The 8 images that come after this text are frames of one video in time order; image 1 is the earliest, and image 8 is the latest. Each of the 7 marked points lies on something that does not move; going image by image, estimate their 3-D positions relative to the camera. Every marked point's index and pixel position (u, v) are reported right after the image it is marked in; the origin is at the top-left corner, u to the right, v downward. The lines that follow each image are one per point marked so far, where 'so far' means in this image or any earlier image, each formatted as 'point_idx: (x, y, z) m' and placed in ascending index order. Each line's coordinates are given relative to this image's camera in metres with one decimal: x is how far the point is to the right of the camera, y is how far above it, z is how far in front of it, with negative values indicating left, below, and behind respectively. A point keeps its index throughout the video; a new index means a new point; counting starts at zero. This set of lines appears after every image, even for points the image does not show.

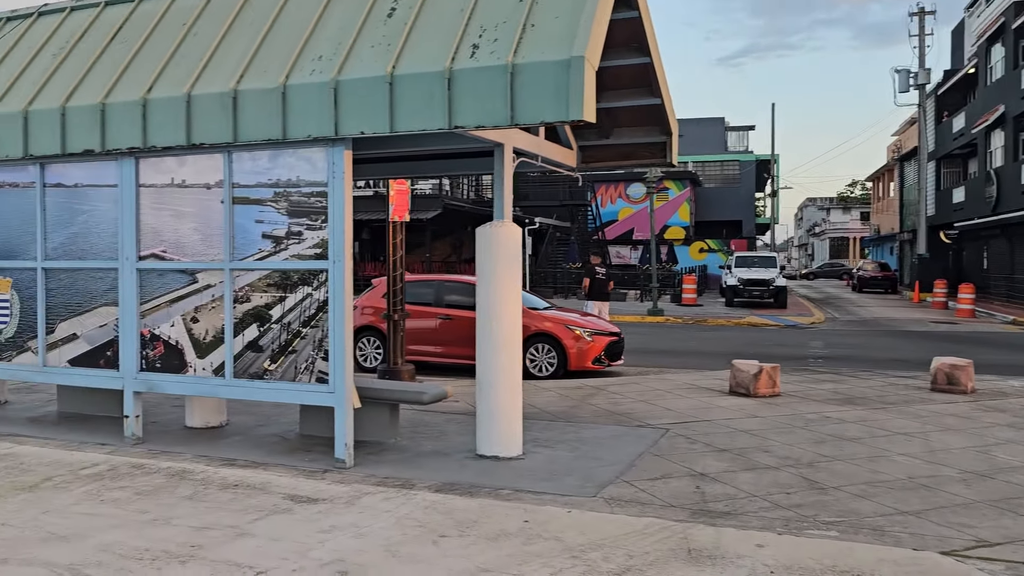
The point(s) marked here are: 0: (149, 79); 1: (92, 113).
0: (-2.9, +1.6, +6.7) m
1: (-3.3, +1.4, +6.7) m
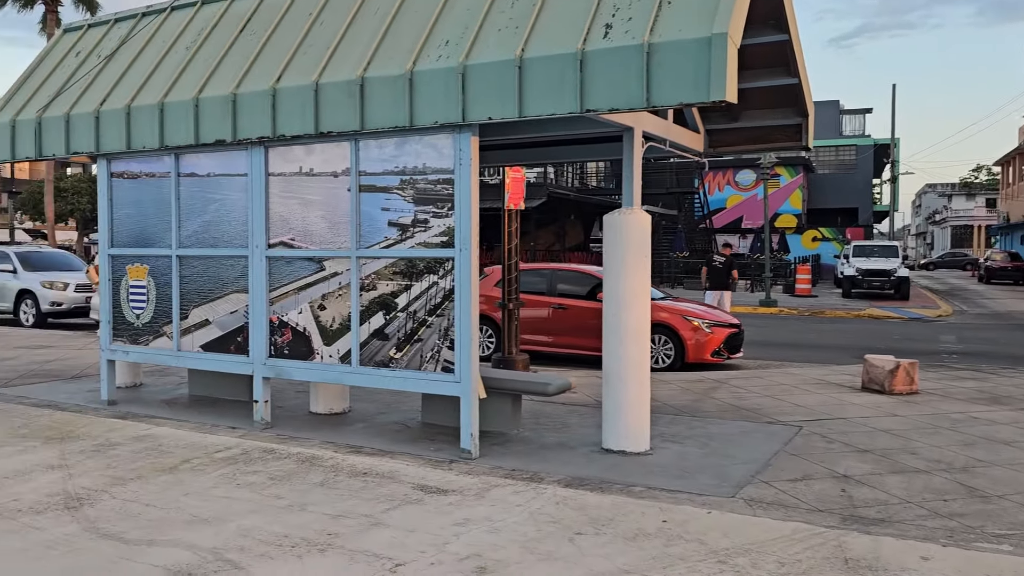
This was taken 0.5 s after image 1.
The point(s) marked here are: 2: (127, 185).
0: (-1.9, +1.7, +6.8) m
1: (-2.3, +1.5, +6.8) m
2: (-3.5, +0.9, +7.7) m
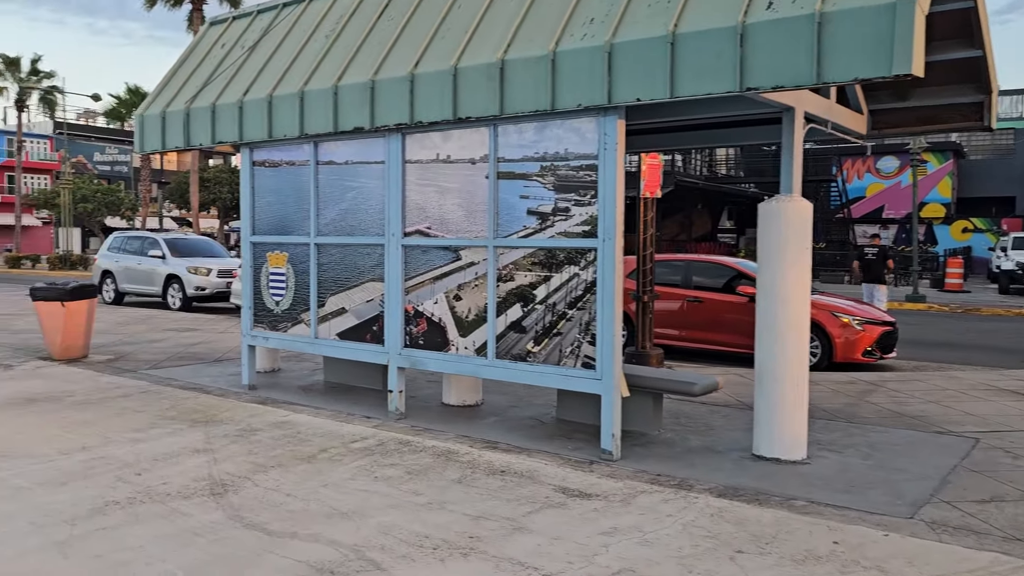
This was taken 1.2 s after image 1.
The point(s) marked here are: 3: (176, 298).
0: (-0.8, +1.8, +6.6) m
1: (-1.2, +1.6, +6.8) m
2: (-2.3, +1.1, +7.8) m
3: (-6.8, -0.2, +17.1) m
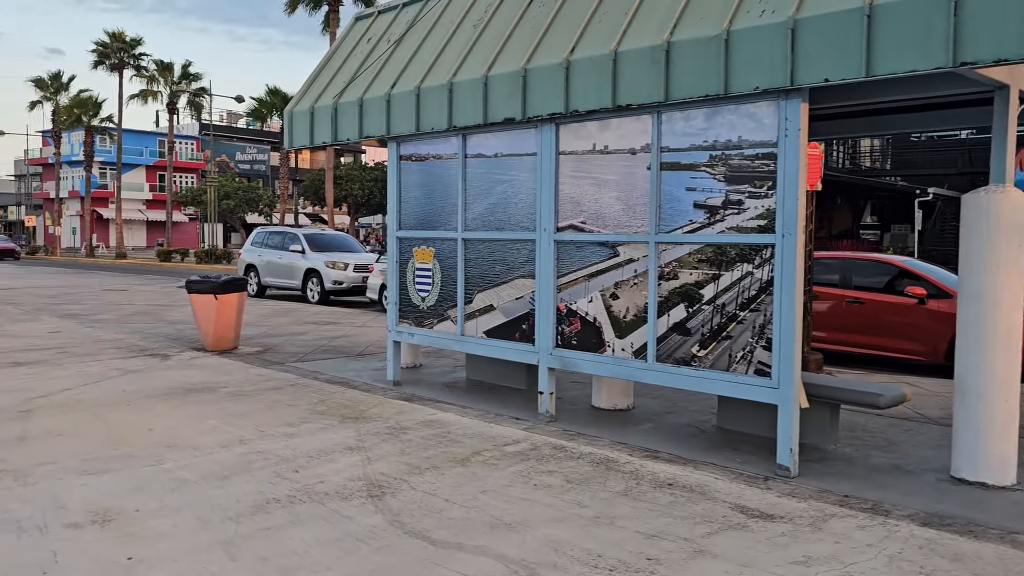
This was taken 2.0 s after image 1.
0: (+0.4, +1.8, +6.3) m
1: (0.0, +1.6, +6.5) m
2: (-0.9, +1.1, +7.7) m
3: (-4.1, -0.1, +17.5) m
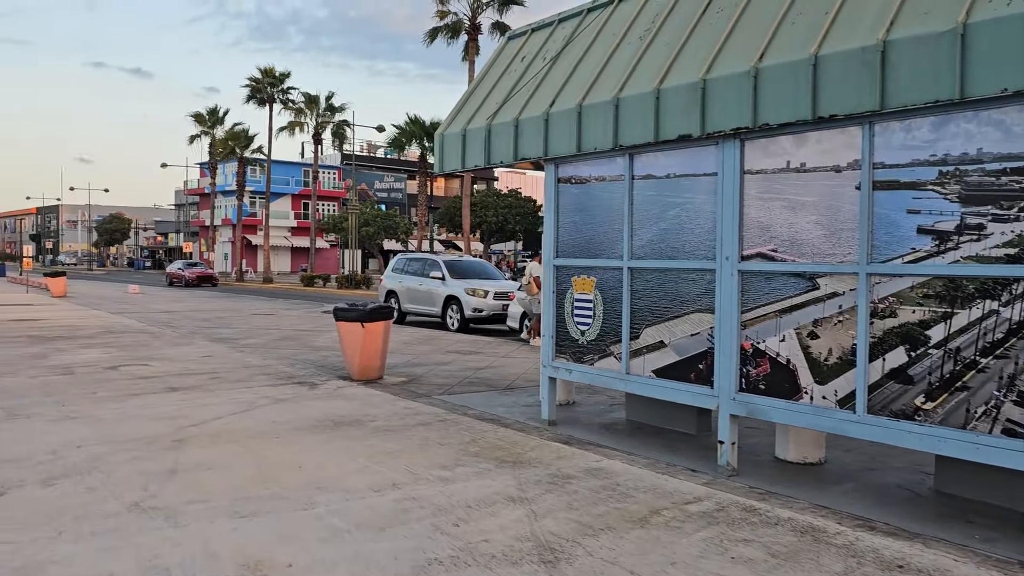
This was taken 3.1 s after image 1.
0: (+1.6, +1.6, +5.6) m
1: (+1.3, +1.4, +5.9) m
2: (+0.5, +0.8, +7.2) m
3: (-1.2, -0.6, +17.3) m
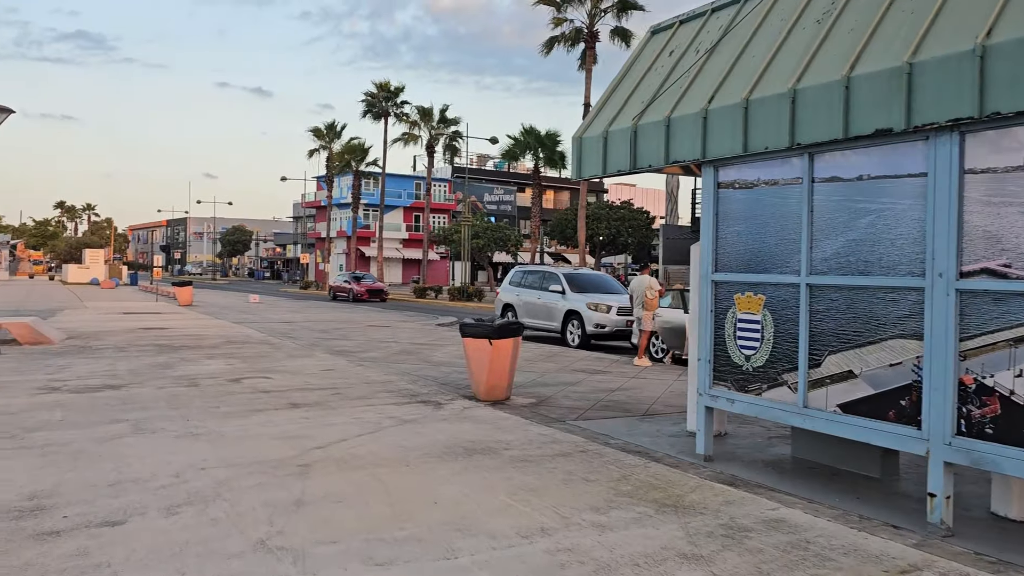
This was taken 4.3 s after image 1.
0: (+2.6, +1.5, +4.7) m
1: (+2.3, +1.2, +5.0) m
2: (+1.7, +0.7, +6.3) m
3: (+1.2, -0.9, +16.6) m
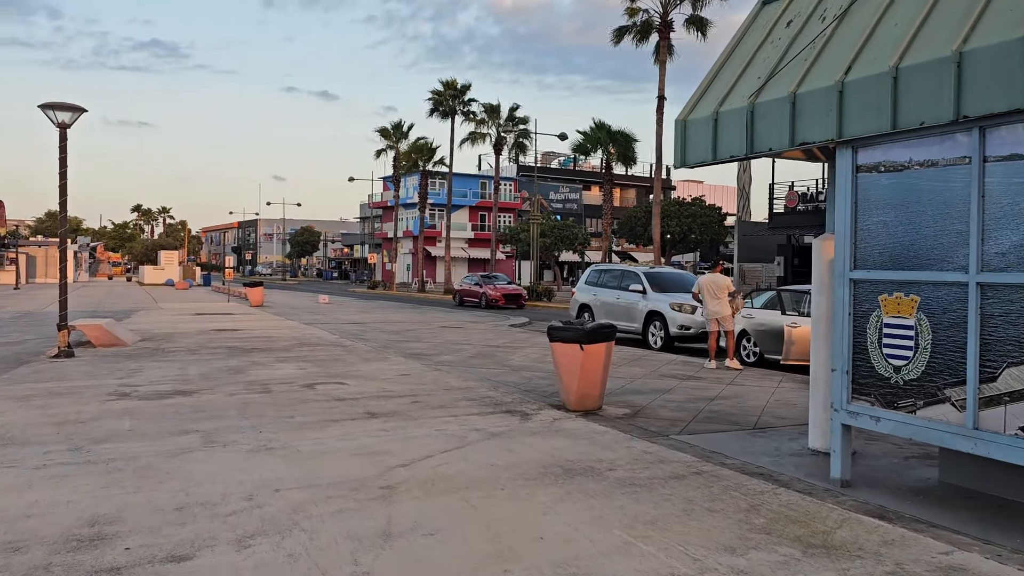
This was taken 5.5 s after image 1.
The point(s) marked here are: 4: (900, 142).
0: (+3.2, +1.5, +3.7) m
1: (+2.9, +1.2, +4.1) m
2: (+2.4, +0.7, +5.5) m
3: (+2.7, -0.9, +15.8) m
4: (+2.4, +0.9, +5.3) m
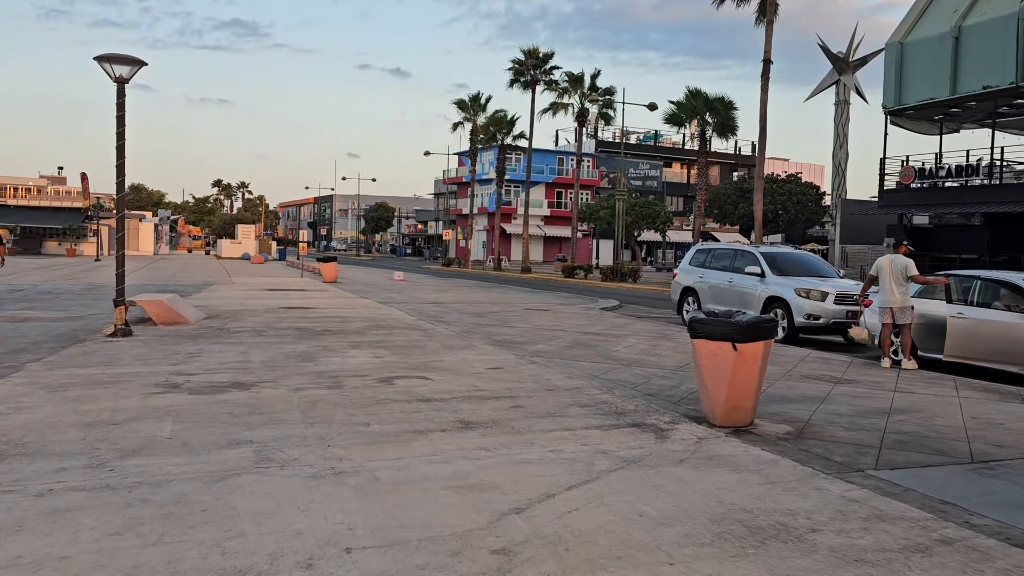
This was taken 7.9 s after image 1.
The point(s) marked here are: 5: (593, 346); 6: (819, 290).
0: (+3.8, +1.5, +1.7) m
1: (+3.5, +1.2, +2.0) m
2: (+3.2, +0.7, +3.4) m
3: (+4.3, -0.6, +13.7) m
4: (+3.2, +1.0, +3.3) m
5: (+1.1, -0.8, +11.9) m
6: (+4.8, 0.0, +13.3) m
